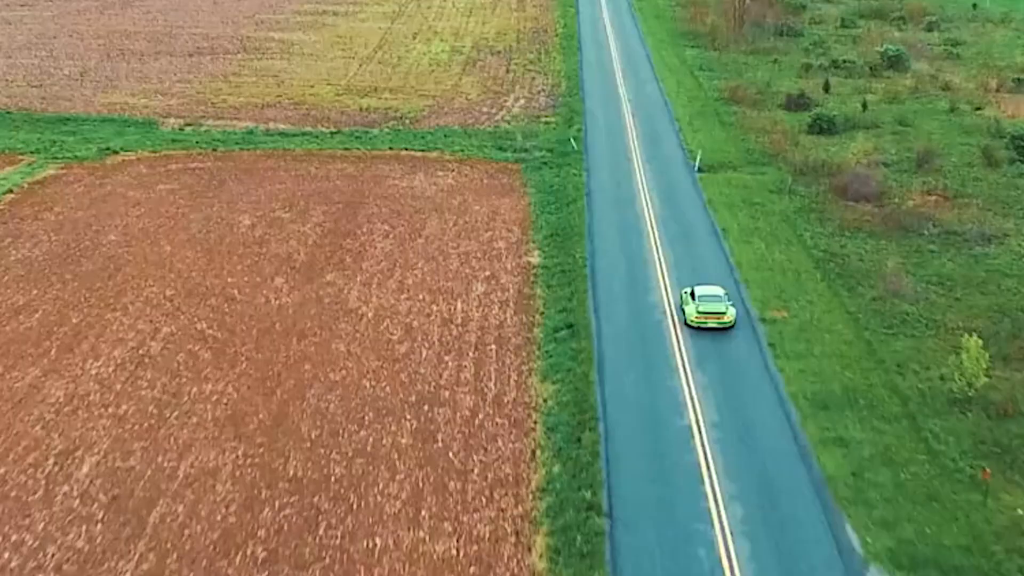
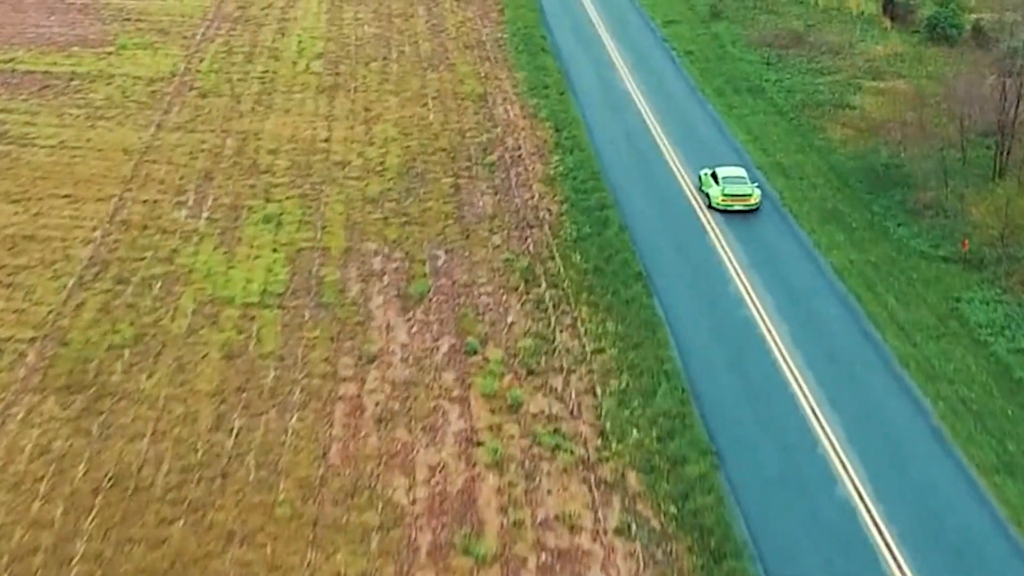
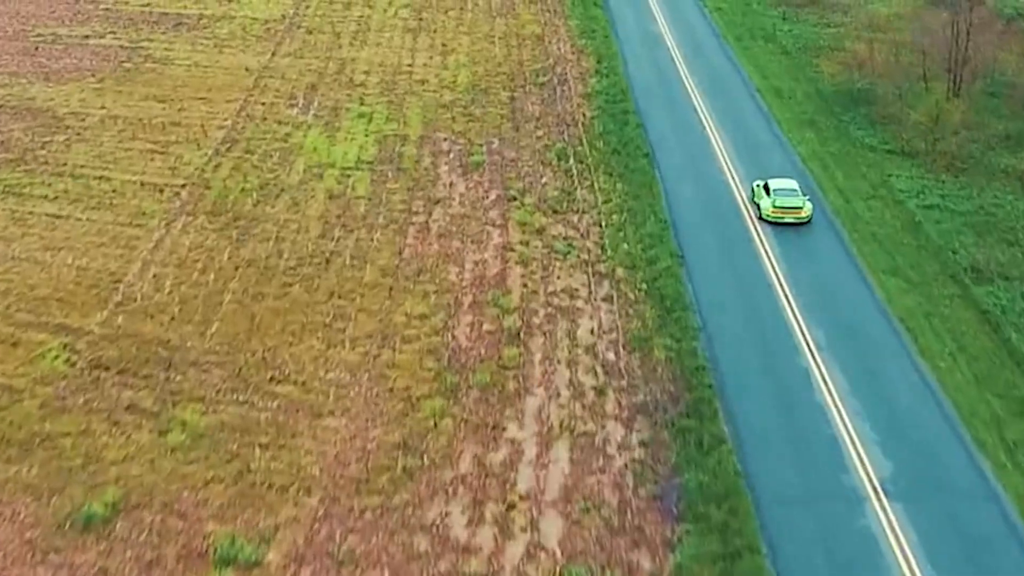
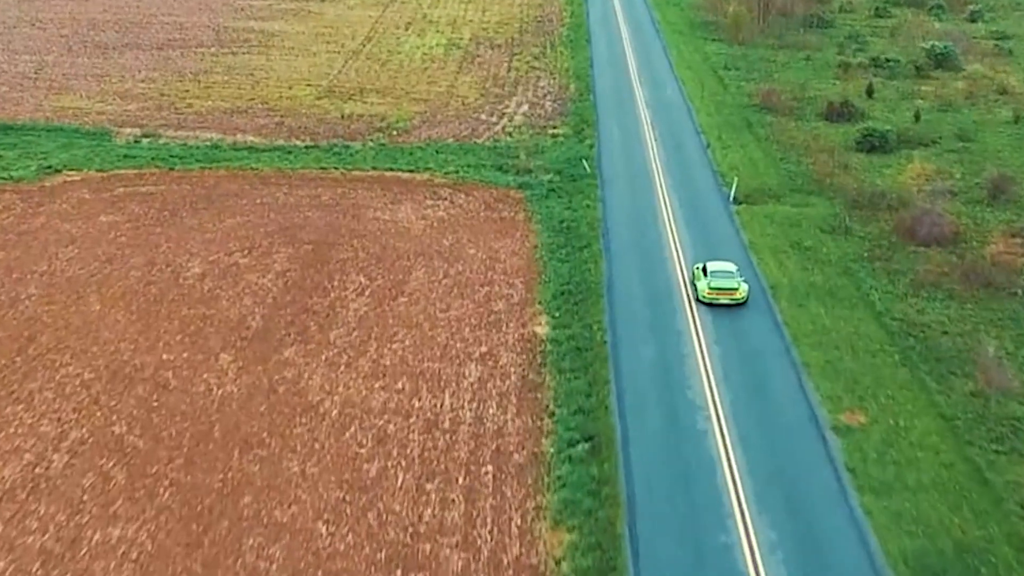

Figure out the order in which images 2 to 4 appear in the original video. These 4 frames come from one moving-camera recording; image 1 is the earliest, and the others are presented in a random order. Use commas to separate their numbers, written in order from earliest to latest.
4, 3, 2
